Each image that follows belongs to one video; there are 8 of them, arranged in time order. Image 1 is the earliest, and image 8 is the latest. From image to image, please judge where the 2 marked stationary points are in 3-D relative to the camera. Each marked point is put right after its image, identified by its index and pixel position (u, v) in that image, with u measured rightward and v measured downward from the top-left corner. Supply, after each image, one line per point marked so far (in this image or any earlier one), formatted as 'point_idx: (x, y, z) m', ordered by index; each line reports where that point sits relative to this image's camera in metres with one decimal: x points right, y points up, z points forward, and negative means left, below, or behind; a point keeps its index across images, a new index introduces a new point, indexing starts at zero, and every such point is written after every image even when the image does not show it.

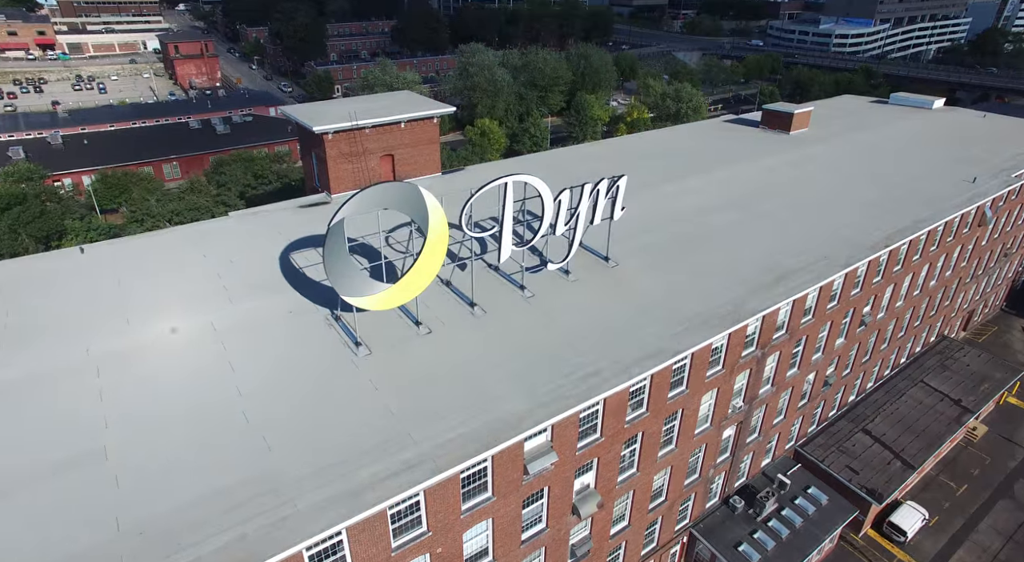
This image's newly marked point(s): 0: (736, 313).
0: (+7.2, -1.1, +19.9) m
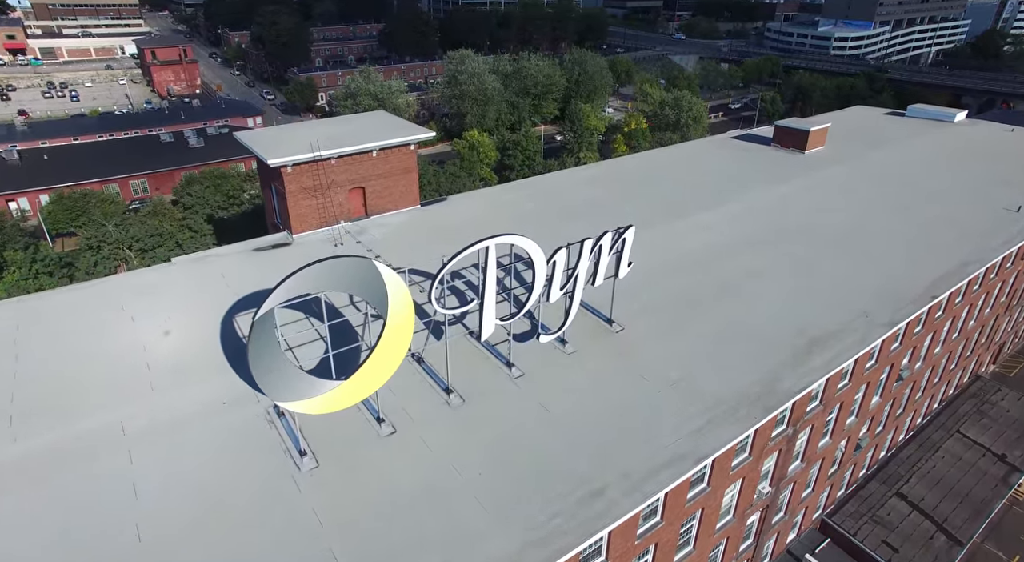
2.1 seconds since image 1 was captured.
0: (+6.8, -3.1, +16.4) m
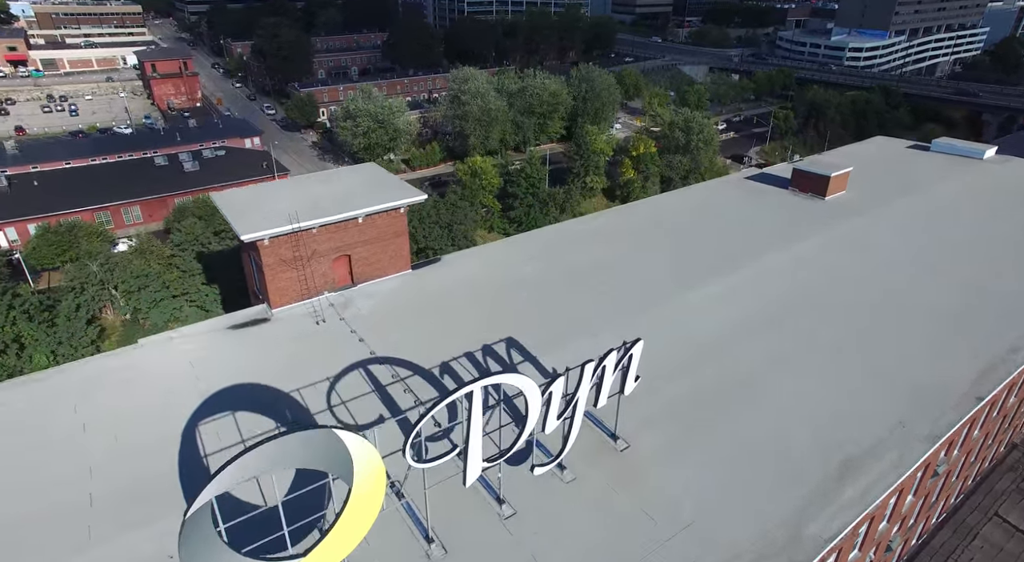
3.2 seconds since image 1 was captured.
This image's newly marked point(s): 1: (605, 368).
0: (+6.6, -6.1, +14.2) m
1: (+2.3, -2.1, +15.3) m
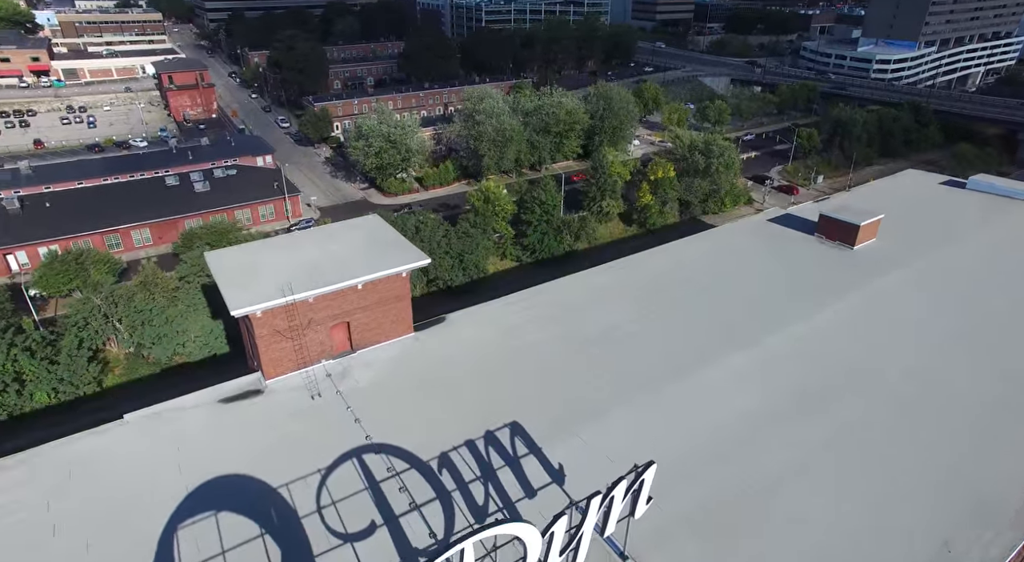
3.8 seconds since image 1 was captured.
0: (+6.5, -8.8, +12.7) m
1: (+2.3, -4.8, +13.9) m
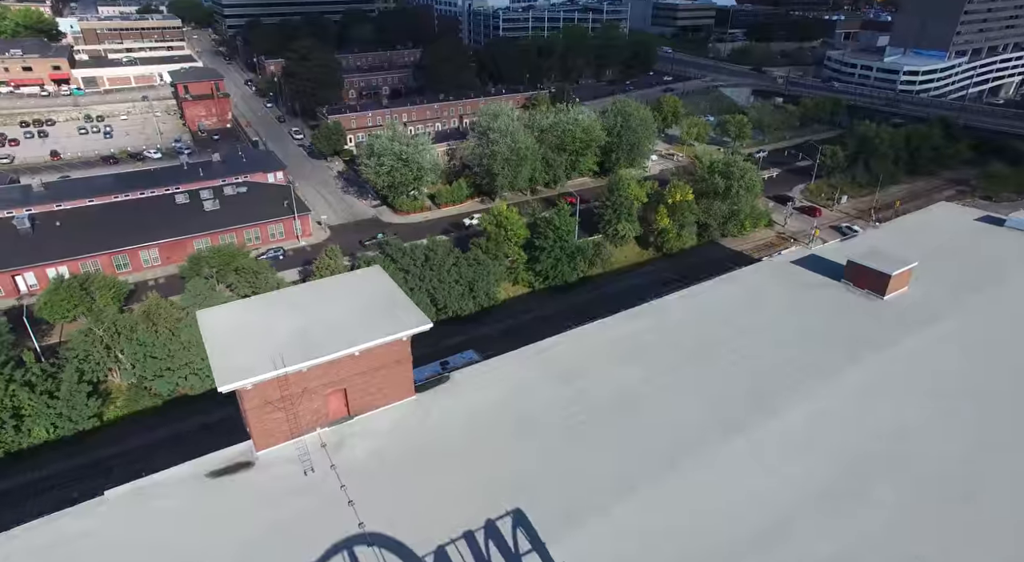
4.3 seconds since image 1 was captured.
0: (+6.4, -11.2, +11.2) m
1: (+2.3, -7.1, +12.4) m
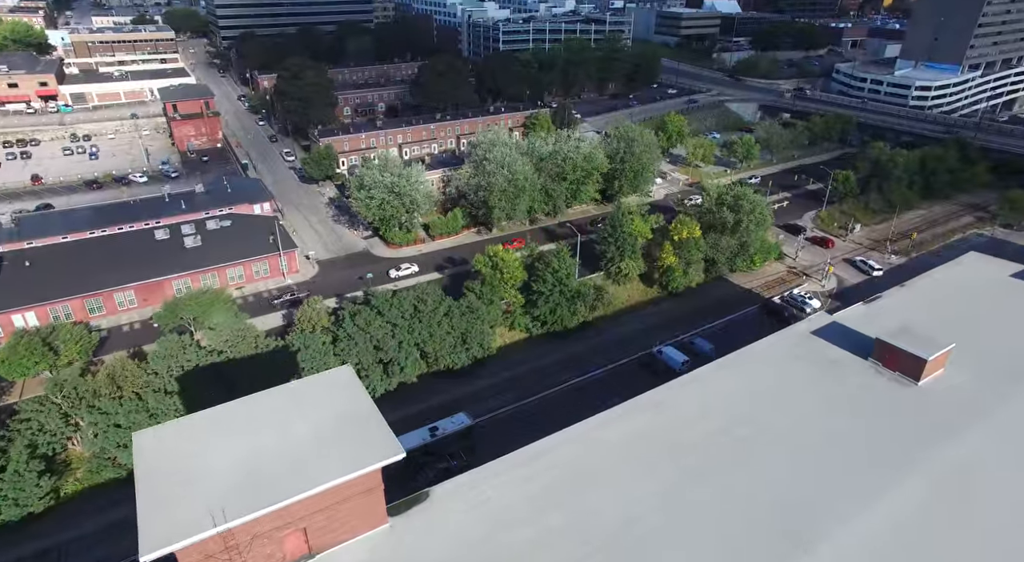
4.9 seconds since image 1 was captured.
0: (+5.9, -14.9, +8.1) m
1: (+1.8, -10.8, +9.4) m
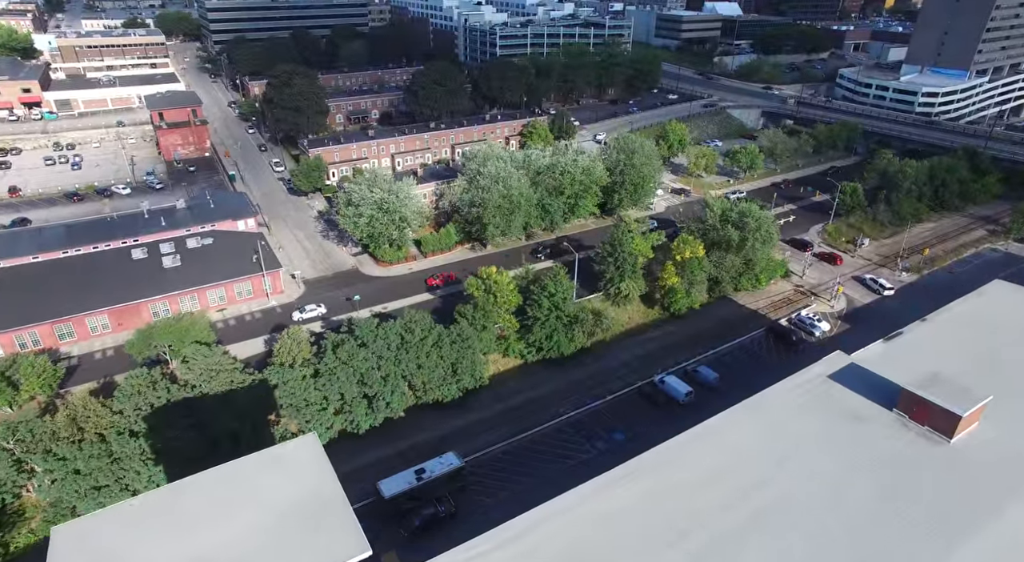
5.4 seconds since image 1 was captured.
0: (+5.4, -16.7, +5.4) m
1: (+1.4, -12.6, +6.7) m
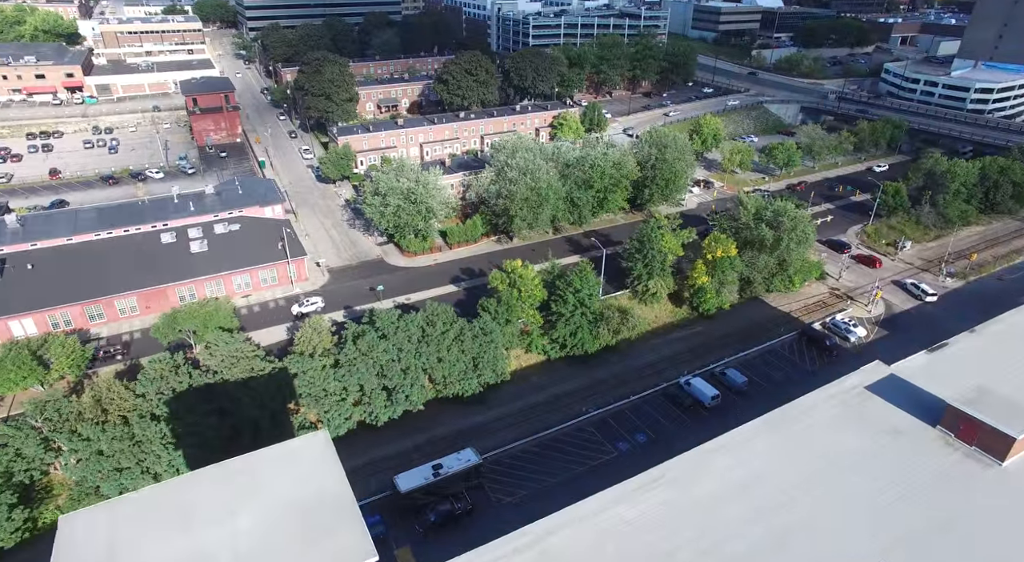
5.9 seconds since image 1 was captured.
0: (+5.0, -17.0, +4.5) m
1: (+1.1, -12.8, +5.9) m
